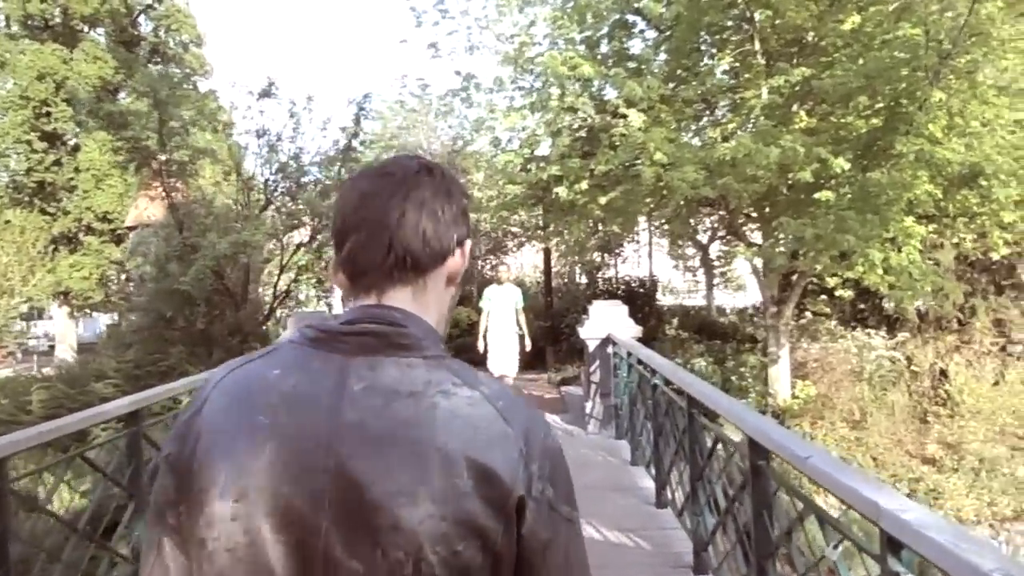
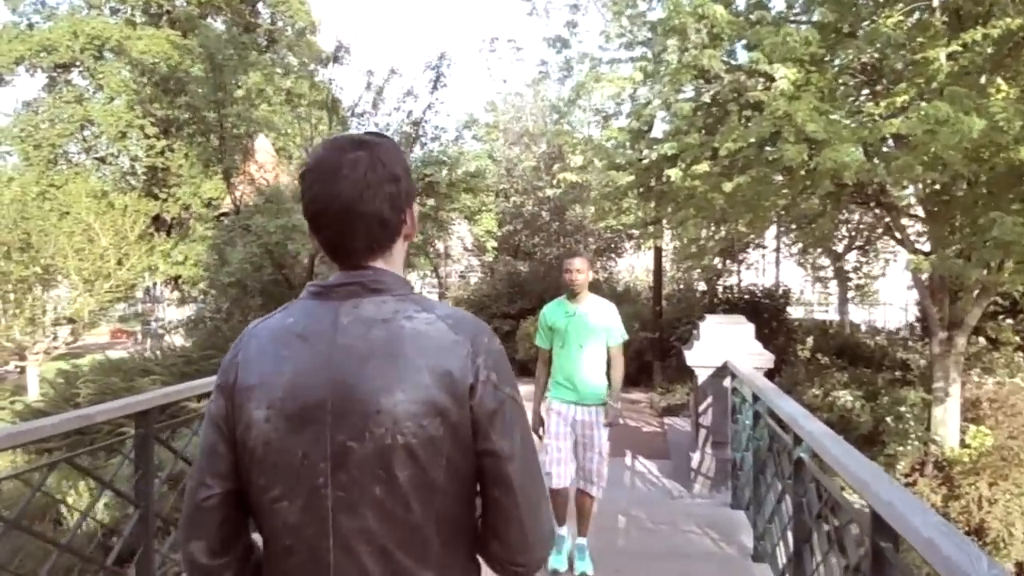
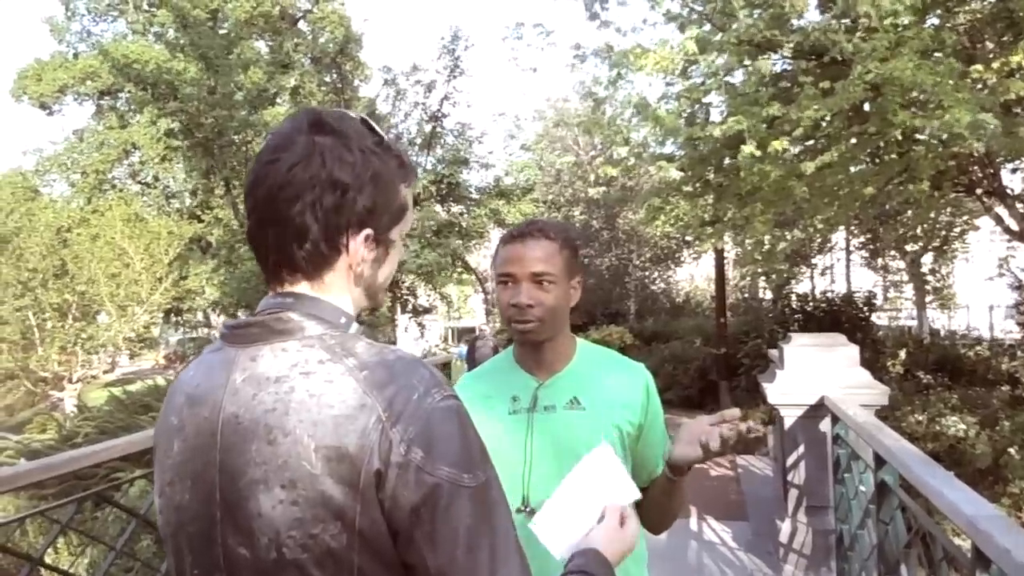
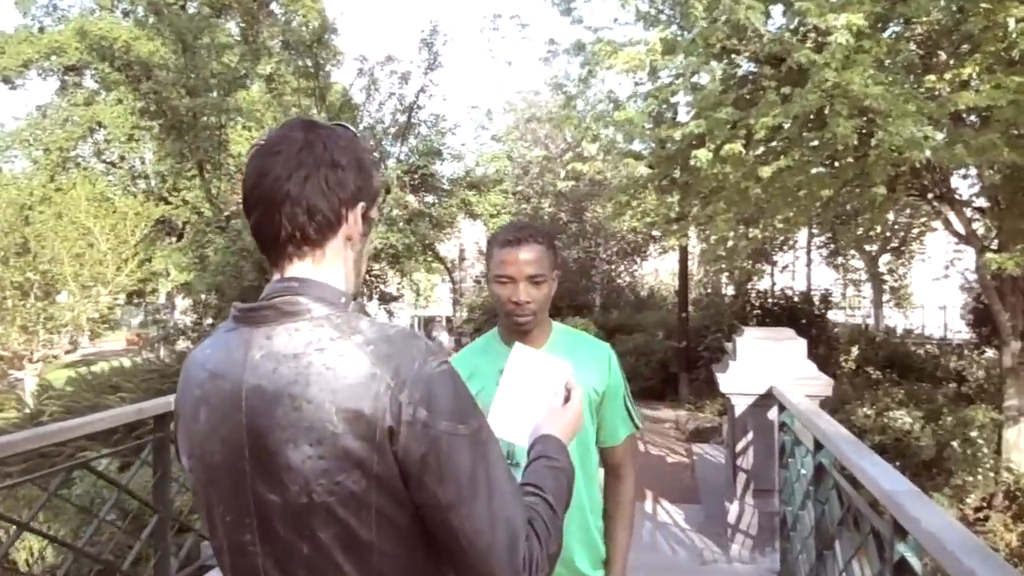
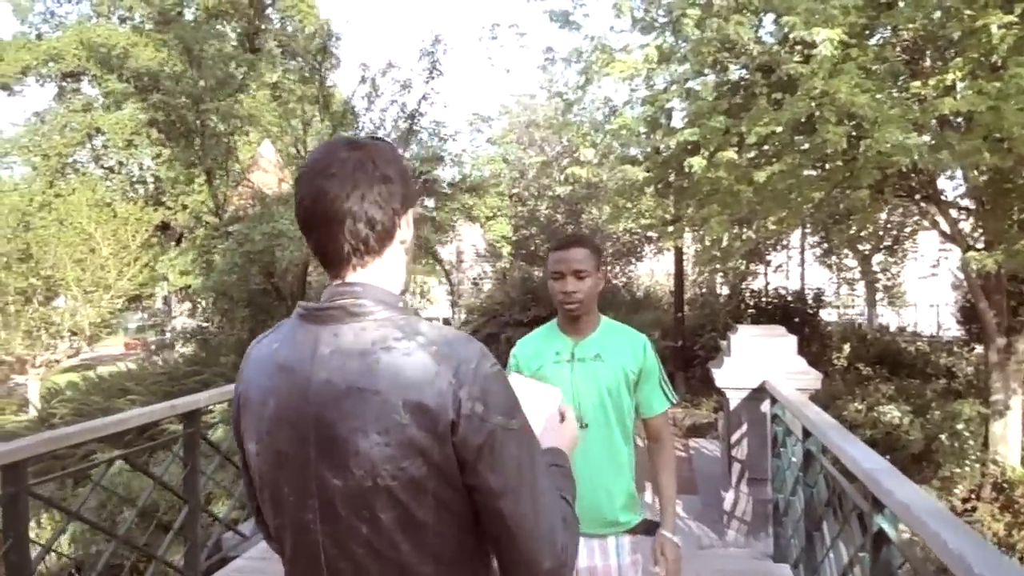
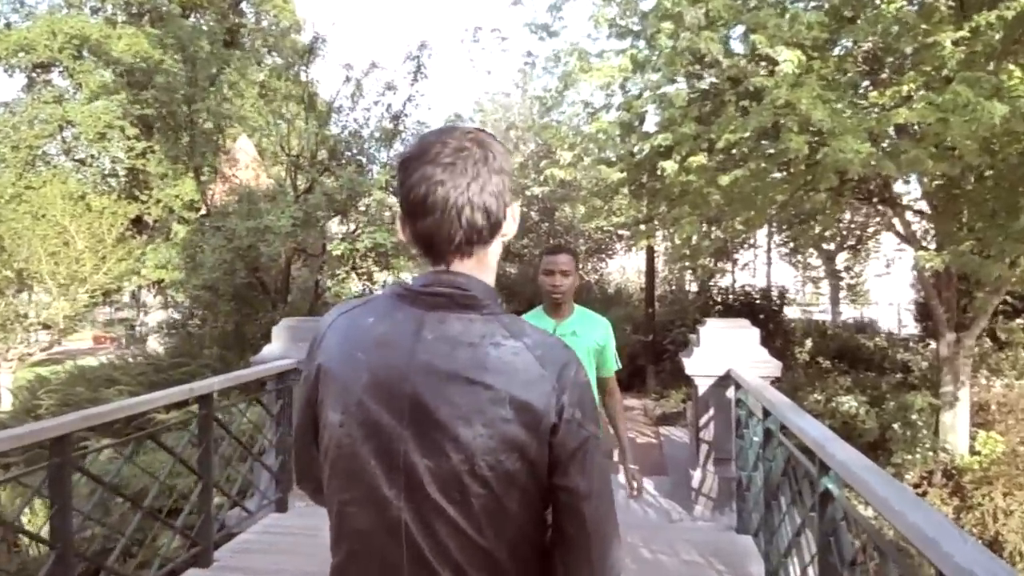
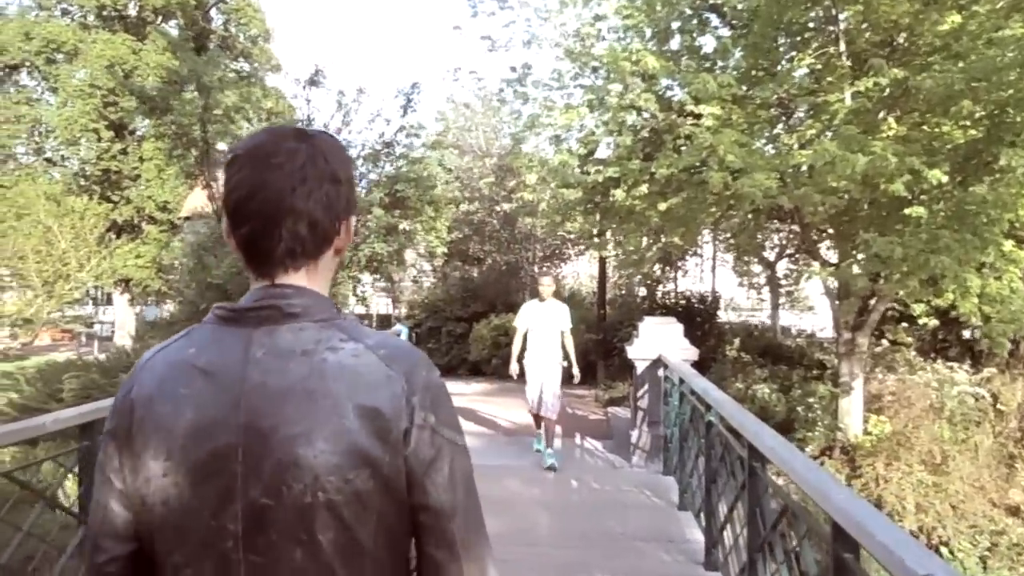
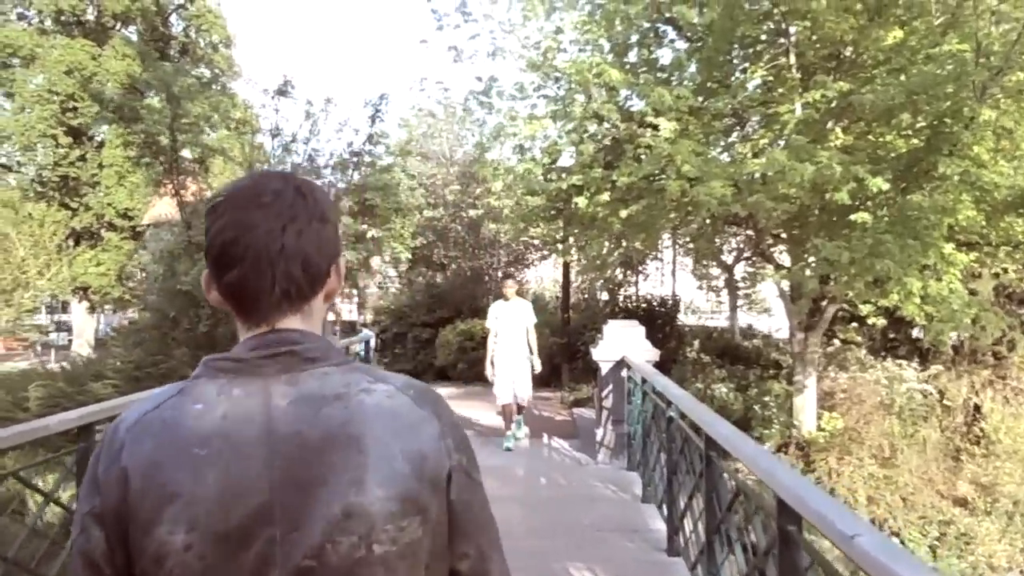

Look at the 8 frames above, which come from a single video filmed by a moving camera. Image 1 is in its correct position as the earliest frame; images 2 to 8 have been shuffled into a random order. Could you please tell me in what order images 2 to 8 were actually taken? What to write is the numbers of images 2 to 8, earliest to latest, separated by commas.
8, 7, 2, 6, 5, 4, 3
